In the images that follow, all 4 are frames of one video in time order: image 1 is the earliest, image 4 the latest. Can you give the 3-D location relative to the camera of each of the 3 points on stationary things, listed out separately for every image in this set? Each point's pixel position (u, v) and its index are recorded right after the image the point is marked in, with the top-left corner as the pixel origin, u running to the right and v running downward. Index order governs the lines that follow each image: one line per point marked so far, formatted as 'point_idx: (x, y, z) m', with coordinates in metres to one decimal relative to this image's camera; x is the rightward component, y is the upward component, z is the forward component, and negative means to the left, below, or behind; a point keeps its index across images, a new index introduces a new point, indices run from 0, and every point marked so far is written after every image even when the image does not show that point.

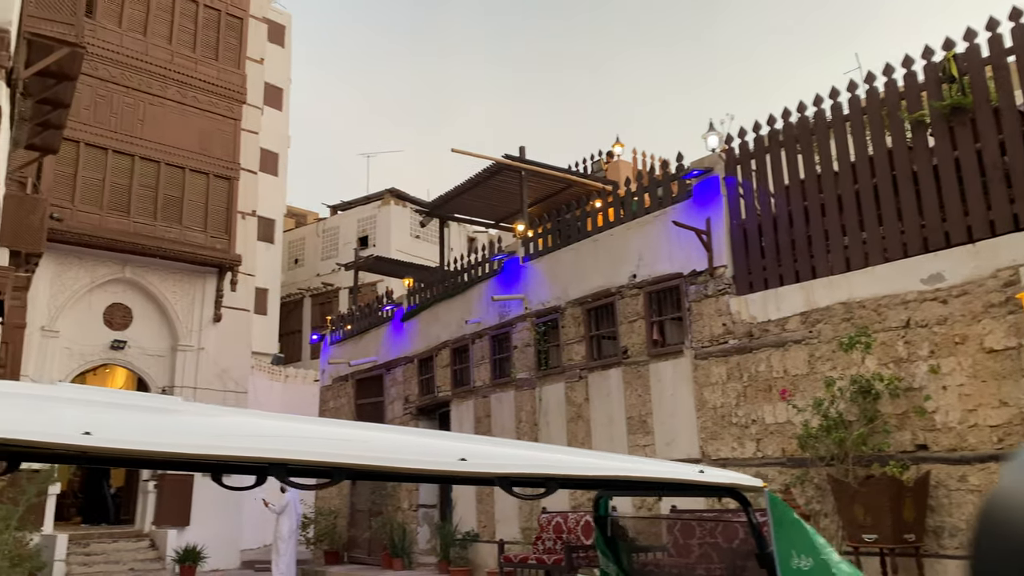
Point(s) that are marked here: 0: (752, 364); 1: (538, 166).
0: (+2.4, -0.8, +8.6) m
1: (+0.4, +1.9, +13.3) m
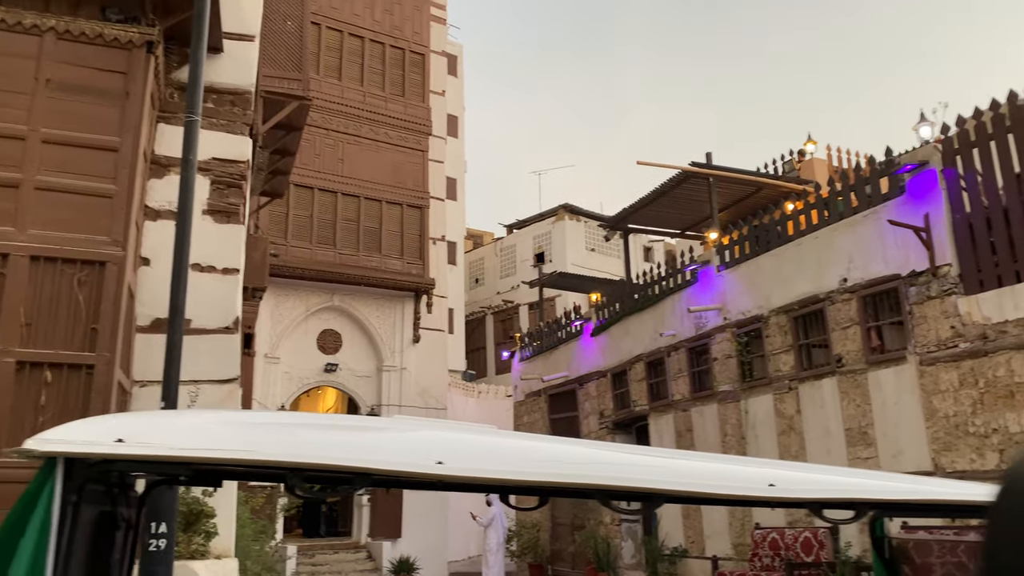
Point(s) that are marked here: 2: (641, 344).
0: (+4.5, -0.8, +8.0) m
1: (+3.3, +1.8, +13.0) m
2: (+2.1, -0.9, +13.8) m
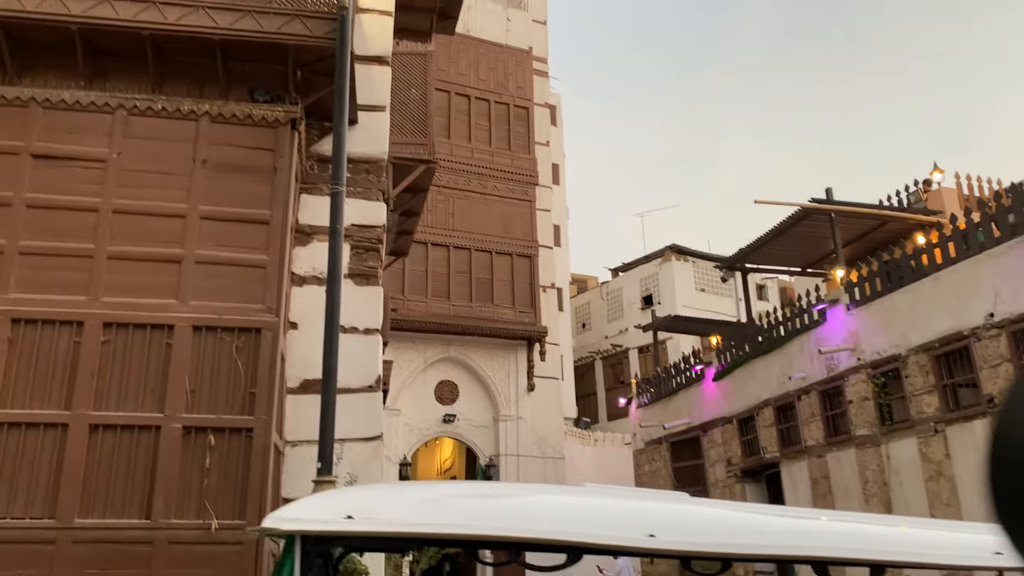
0: (+5.7, -1.0, +7.3) m
1: (+5.0, +1.2, +12.6) m
2: (+4.0, -1.6, +13.4) m
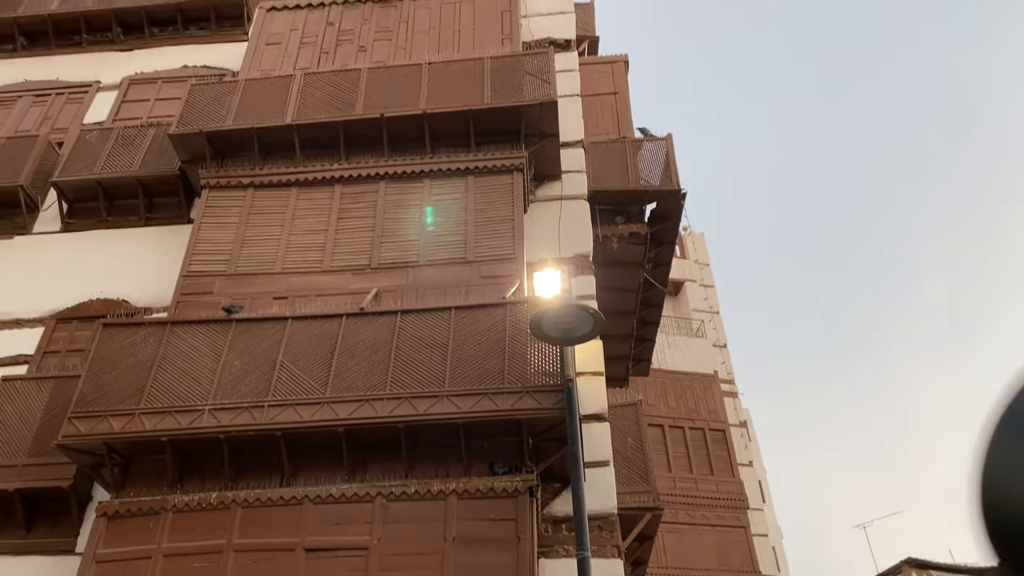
0: (+7.6, -2.9, +5.4) m
1: (+8.0, -2.8, +11.1) m
2: (+7.5, -5.8, +11.0) m
